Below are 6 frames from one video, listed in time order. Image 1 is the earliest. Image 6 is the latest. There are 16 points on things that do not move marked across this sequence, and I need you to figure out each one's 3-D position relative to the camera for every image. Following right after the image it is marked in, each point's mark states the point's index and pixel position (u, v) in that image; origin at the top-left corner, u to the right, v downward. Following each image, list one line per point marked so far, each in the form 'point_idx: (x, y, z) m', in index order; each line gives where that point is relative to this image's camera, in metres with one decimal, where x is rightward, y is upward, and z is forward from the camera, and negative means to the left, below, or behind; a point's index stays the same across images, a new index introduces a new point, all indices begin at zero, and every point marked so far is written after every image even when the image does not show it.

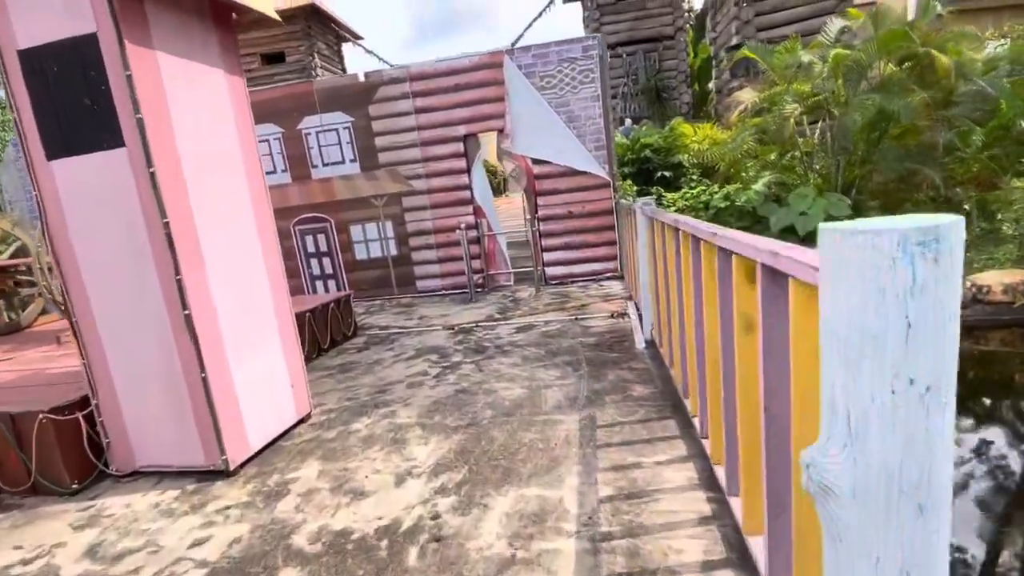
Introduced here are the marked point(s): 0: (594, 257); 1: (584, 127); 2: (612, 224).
0: (+1.1, +0.4, +7.3) m
1: (+0.9, +2.0, +6.9) m
2: (+1.3, +0.8, +7.1) m
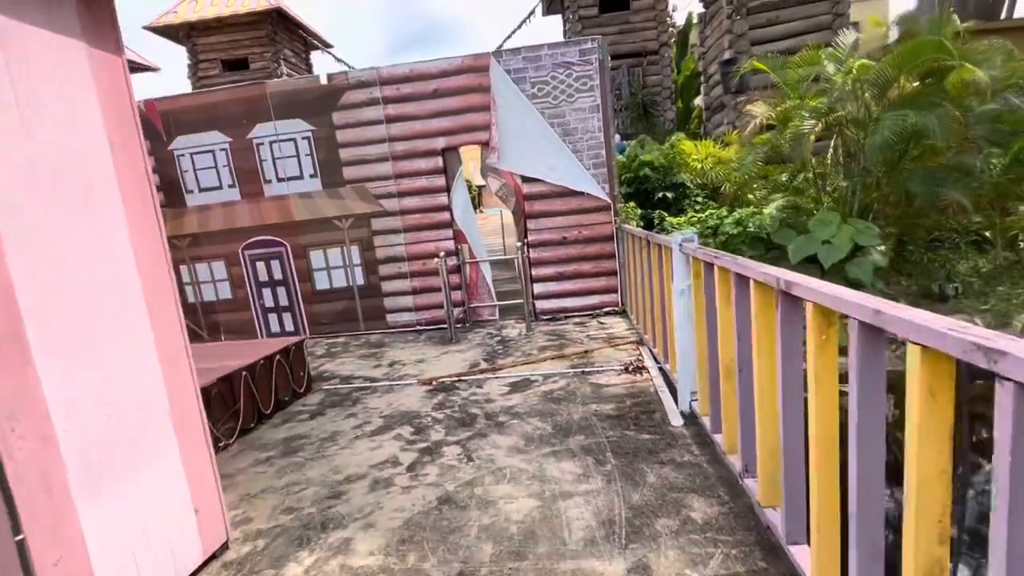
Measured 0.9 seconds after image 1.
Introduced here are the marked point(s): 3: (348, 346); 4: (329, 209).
0: (+0.9, 0.0, +6.4) m
1: (+0.8, +1.6, +6.1) m
2: (+1.1, +0.4, +6.3) m
3: (-1.8, -0.6, +6.2) m
4: (-2.1, +0.9, +6.4) m
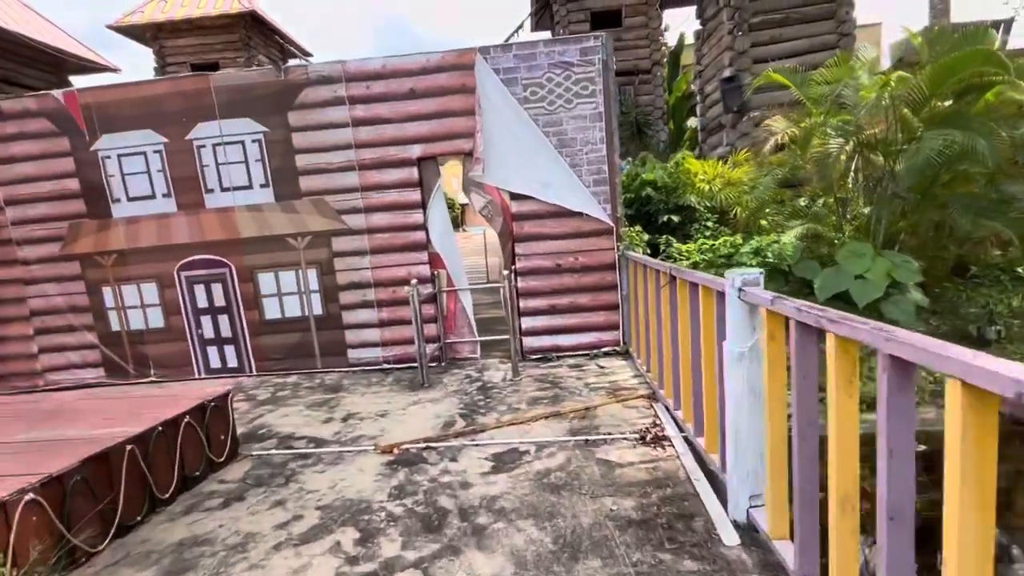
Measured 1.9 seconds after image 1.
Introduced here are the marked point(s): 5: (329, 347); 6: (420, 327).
0: (+0.7, -0.4, +5.5) m
1: (+0.6, +1.3, +5.2) m
2: (+1.0, 0.0, +5.4) m
3: (-2.0, -0.9, +5.2) m
4: (-2.2, +0.6, +5.4) m
5: (-1.8, -0.6, +5.6) m
6: (-0.8, -0.3, +5.1) m
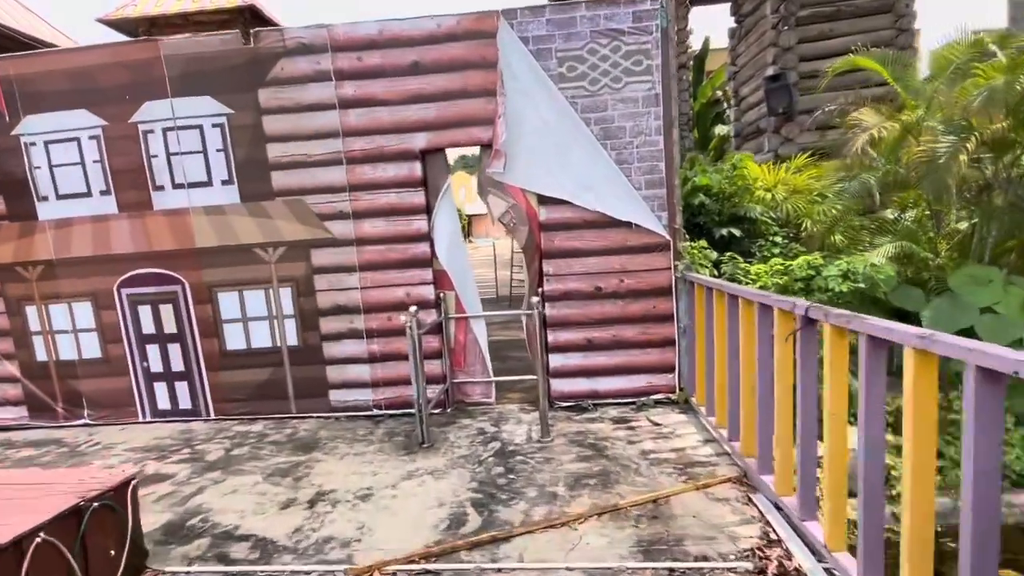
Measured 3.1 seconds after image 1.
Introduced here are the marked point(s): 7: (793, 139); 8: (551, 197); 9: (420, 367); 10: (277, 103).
0: (+0.9, -0.6, +4.3) m
1: (+0.9, +1.0, +4.1) m
2: (+1.2, -0.2, +4.2) m
3: (-1.8, -1.1, +4.0) m
4: (-2.0, +0.4, +4.3) m
5: (-1.7, -0.8, +4.5) m
6: (-0.6, -0.5, +3.9) m
7: (+4.8, +2.5, +9.5) m
8: (+0.3, +0.7, +4.1) m
9: (-0.6, -0.5, +3.9) m
10: (-1.7, +1.4, +4.2) m
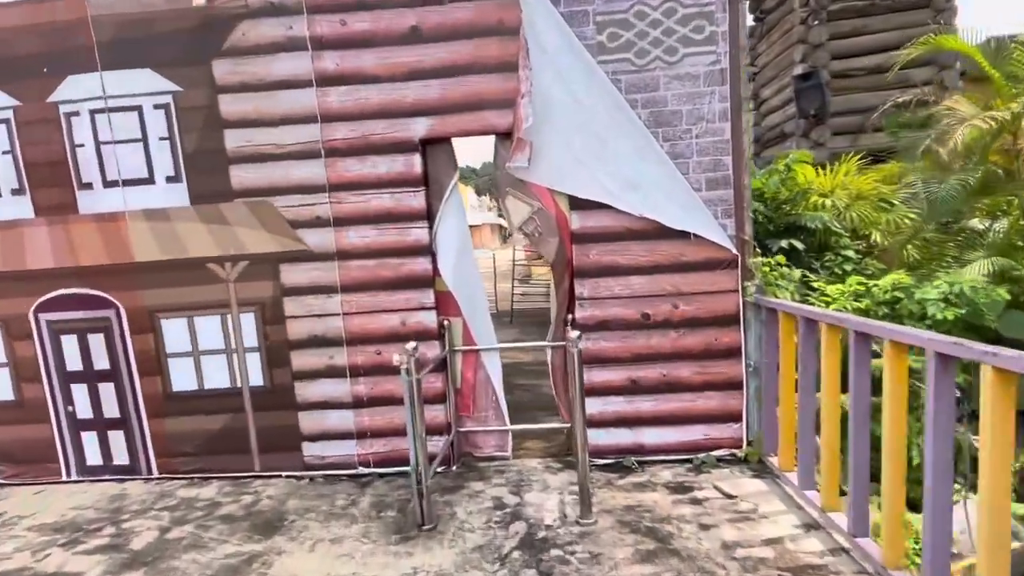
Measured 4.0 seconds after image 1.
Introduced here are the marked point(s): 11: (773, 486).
0: (+1.1, -0.8, +3.4) m
1: (+1.0, +0.9, +3.2) m
2: (+1.3, -0.3, +3.3) m
3: (-1.6, -1.3, +3.0) m
4: (-1.9, +0.3, +3.4) m
5: (-1.5, -1.0, +3.5) m
6: (-0.5, -0.7, +3.0) m
7: (+4.9, +2.3, +8.7) m
8: (+0.4, +0.5, +3.2) m
9: (-0.5, -0.7, +3.0) m
10: (-1.6, +1.2, +3.3) m
11: (+1.4, -1.1, +3.0) m
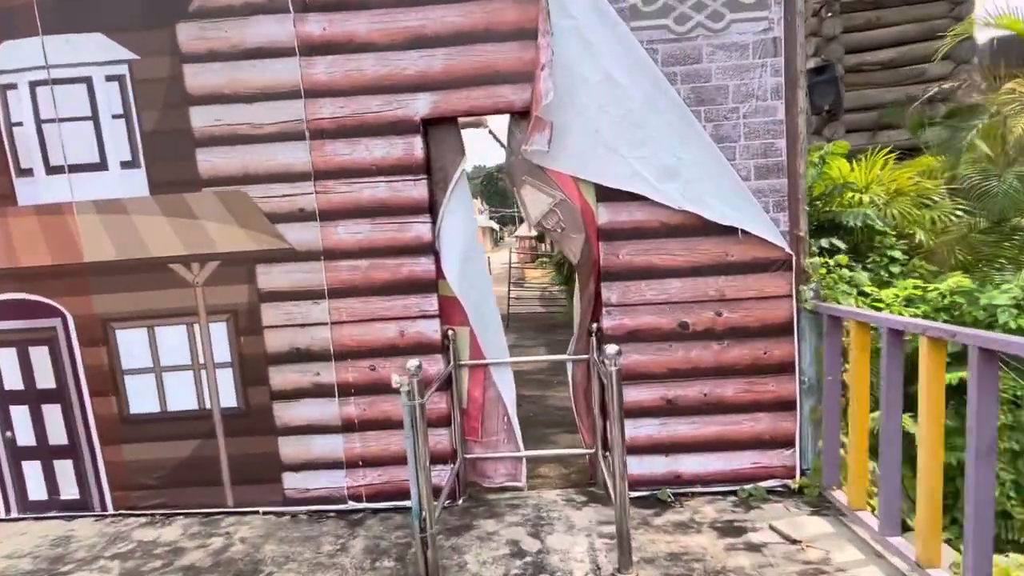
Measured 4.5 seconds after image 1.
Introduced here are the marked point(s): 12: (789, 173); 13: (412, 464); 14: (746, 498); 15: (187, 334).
0: (+1.2, -0.8, +2.9) m
1: (+1.1, +0.8, +2.8) m
2: (+1.4, -0.4, +2.9) m
3: (-1.6, -1.3, +2.5) m
4: (-1.8, +0.2, +2.9) m
5: (-1.4, -1.0, +3.0) m
6: (-0.4, -0.7, +2.5) m
7: (+4.9, +2.2, +8.3) m
8: (+0.5, +0.5, +2.8) m
9: (-0.4, -0.7, +2.5) m
10: (-1.5, +1.2, +2.8) m
11: (+1.5, -1.1, +2.5) m
12: (+1.4, +0.6, +2.8) m
13: (-0.4, -0.8, +2.4) m
14: (+1.2, -1.1, +2.9) m
15: (-1.7, -0.2, +3.0) m
